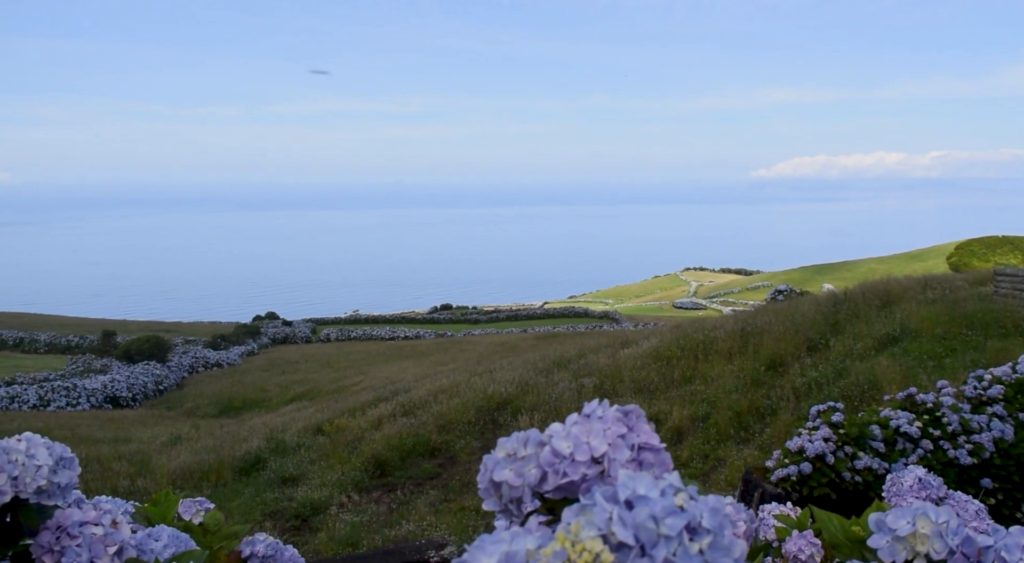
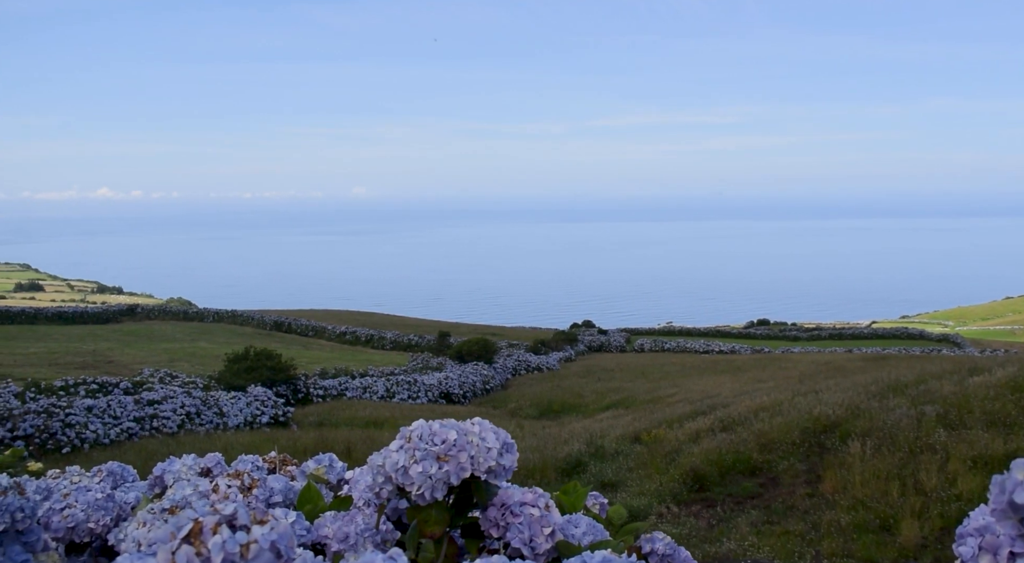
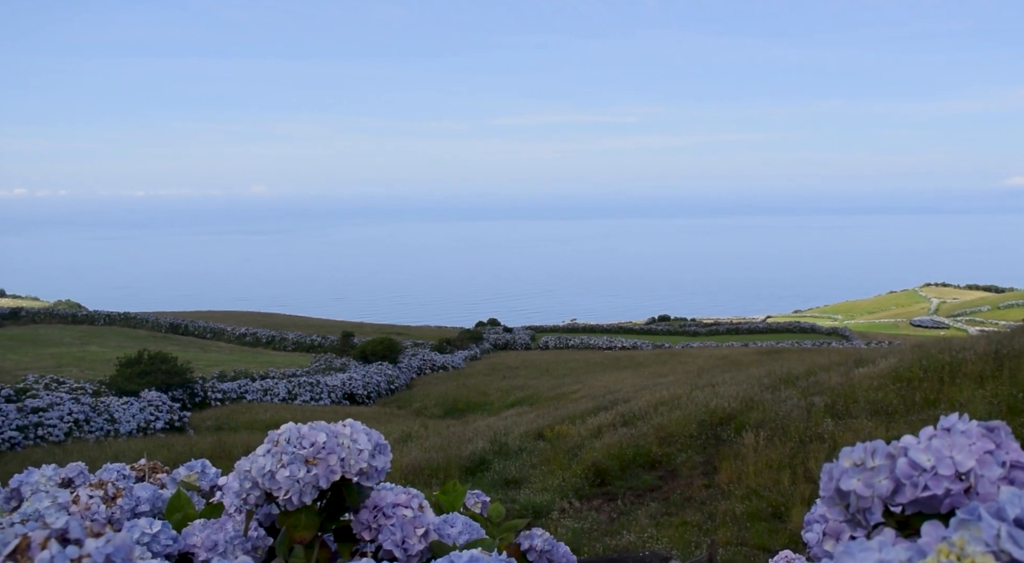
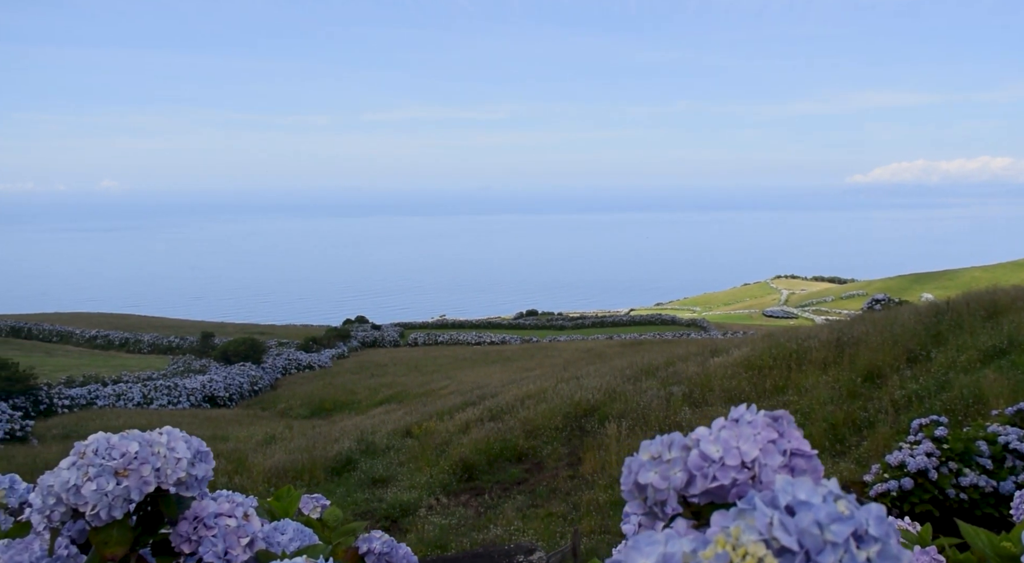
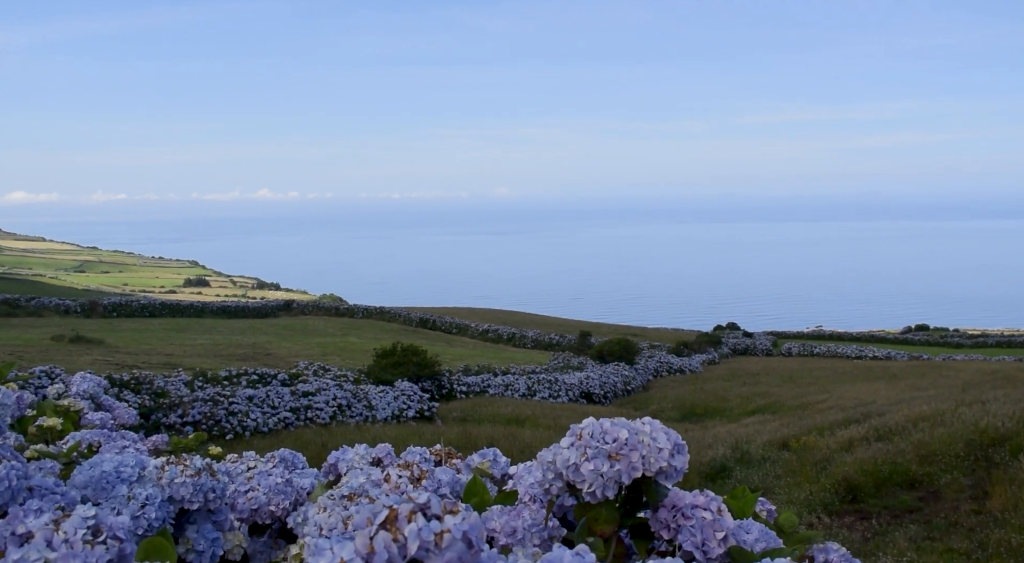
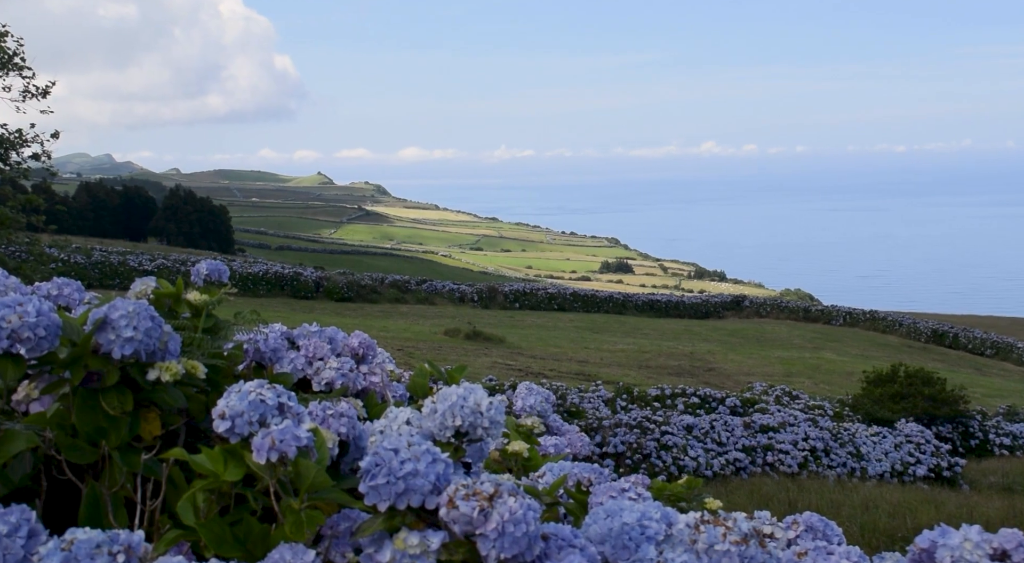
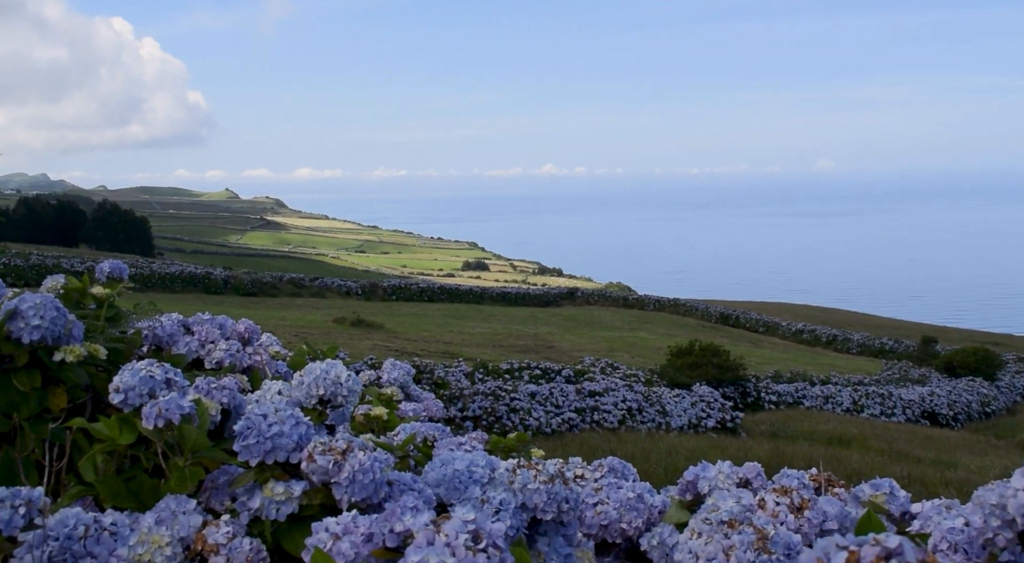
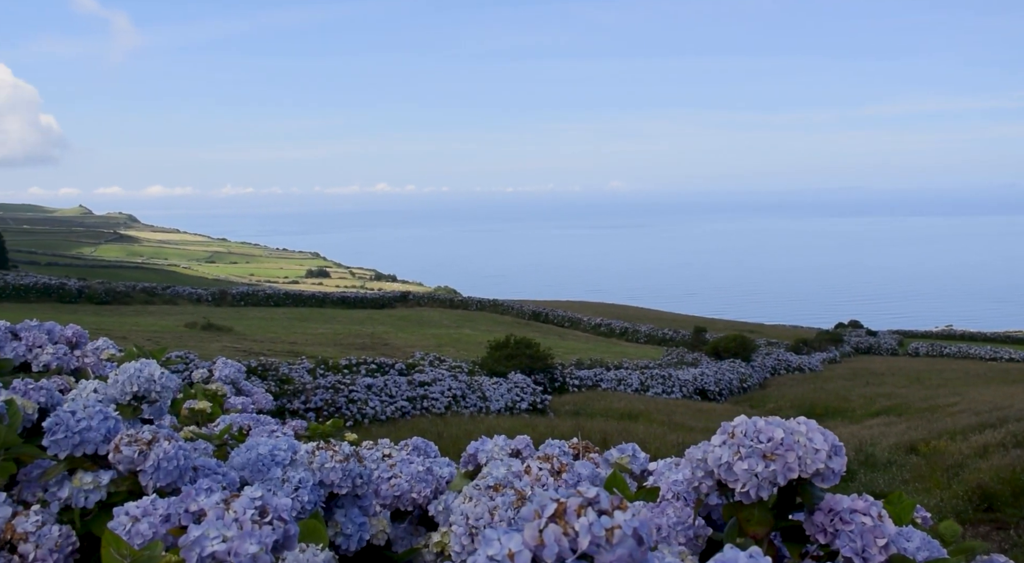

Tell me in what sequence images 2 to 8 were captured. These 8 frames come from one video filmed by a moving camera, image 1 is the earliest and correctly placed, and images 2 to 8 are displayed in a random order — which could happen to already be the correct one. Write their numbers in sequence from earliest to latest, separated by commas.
4, 3, 2, 5, 8, 7, 6
